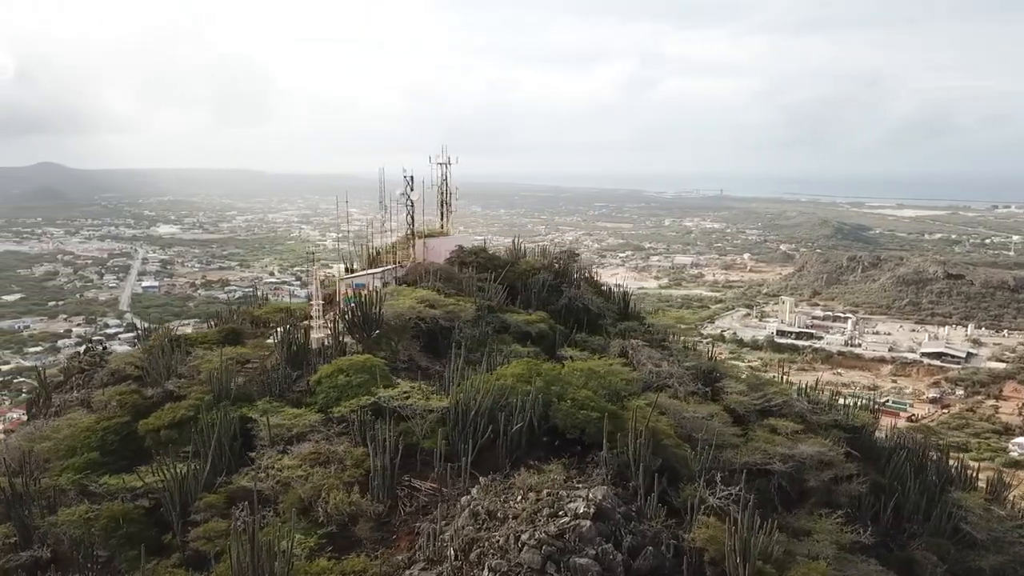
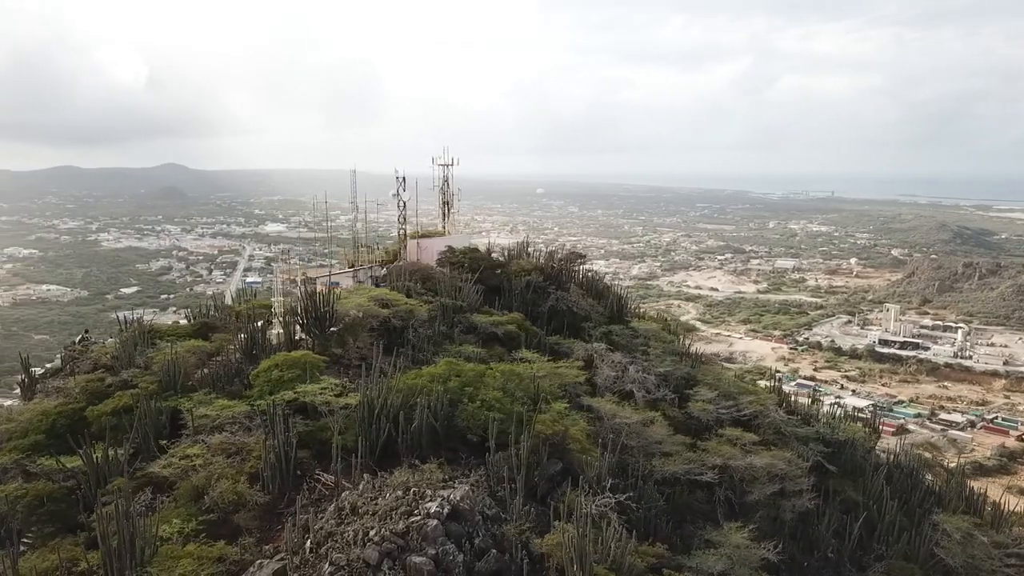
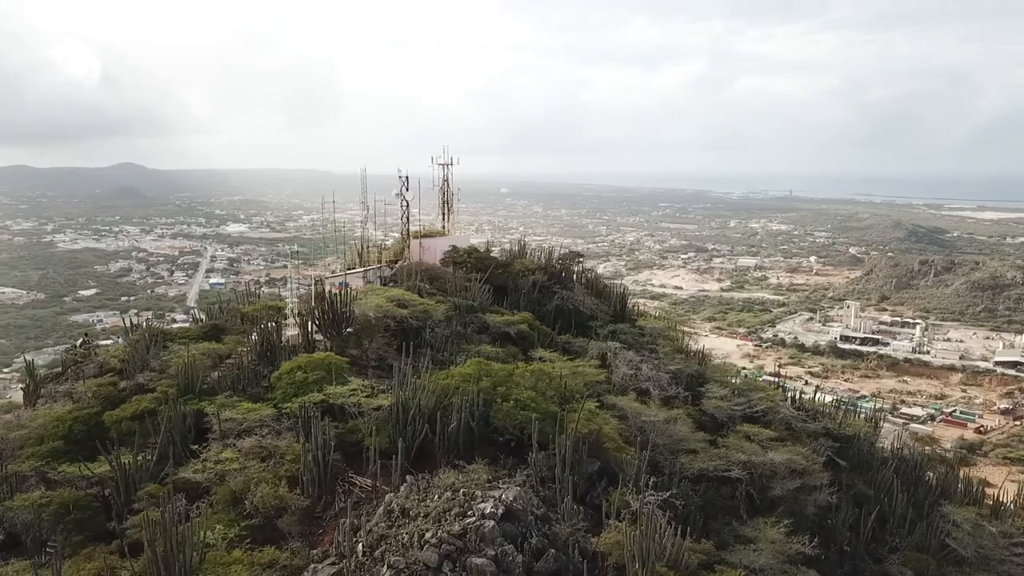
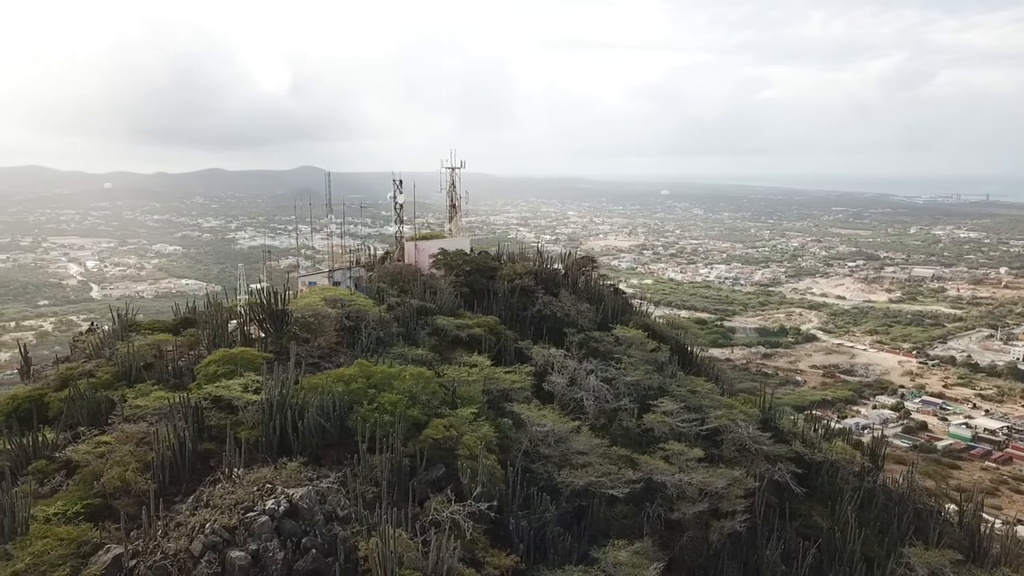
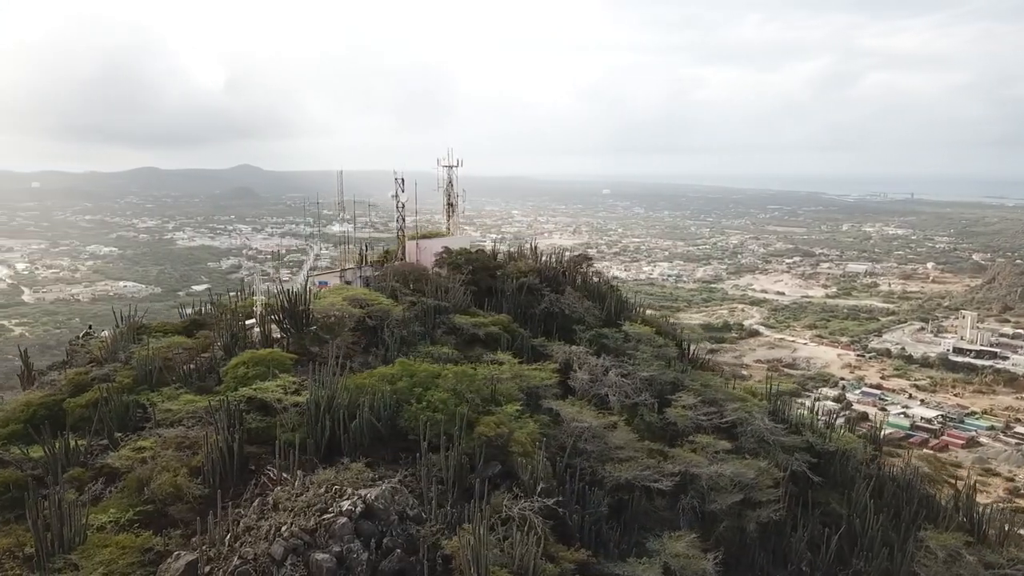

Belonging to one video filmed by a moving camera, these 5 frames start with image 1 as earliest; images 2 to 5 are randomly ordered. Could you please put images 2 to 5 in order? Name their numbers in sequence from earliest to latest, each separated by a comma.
3, 2, 5, 4
